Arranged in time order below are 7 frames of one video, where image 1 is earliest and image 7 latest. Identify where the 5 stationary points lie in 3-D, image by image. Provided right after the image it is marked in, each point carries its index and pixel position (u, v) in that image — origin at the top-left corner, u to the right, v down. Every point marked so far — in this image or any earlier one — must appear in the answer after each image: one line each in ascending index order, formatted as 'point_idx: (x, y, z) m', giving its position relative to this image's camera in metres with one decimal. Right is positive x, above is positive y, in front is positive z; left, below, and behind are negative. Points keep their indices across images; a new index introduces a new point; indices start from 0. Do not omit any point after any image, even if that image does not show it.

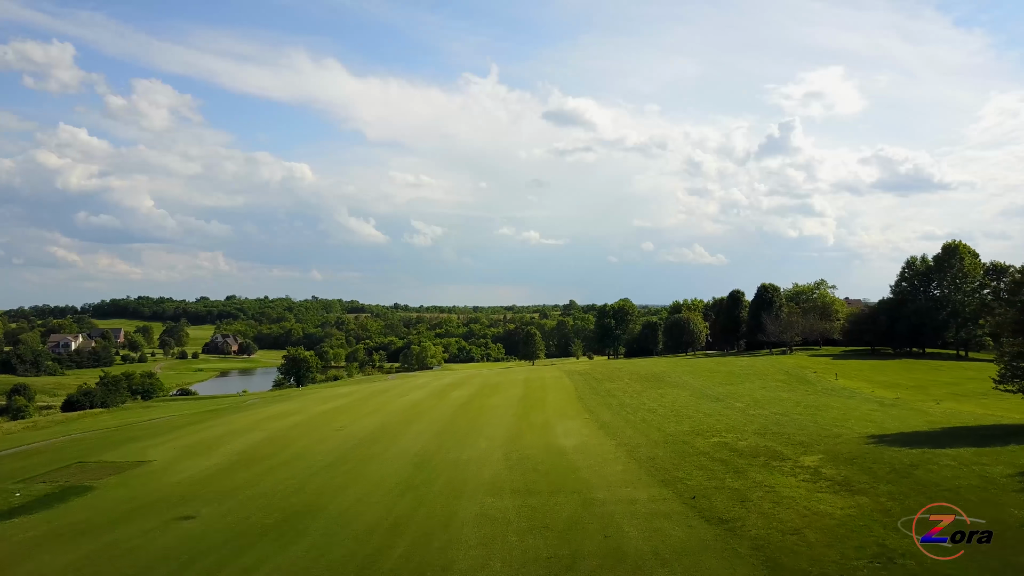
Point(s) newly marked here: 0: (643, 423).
0: (+3.0, -3.1, +19.2) m
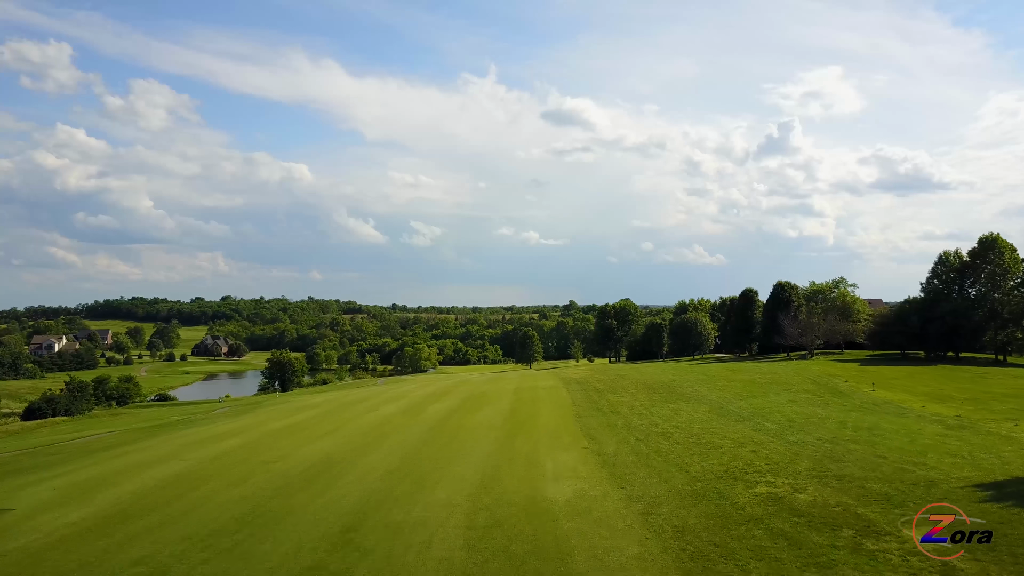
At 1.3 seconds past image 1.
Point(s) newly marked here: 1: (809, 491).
0: (+2.6, -3.0, +14.7) m
1: (+4.1, -2.8, +11.6) m
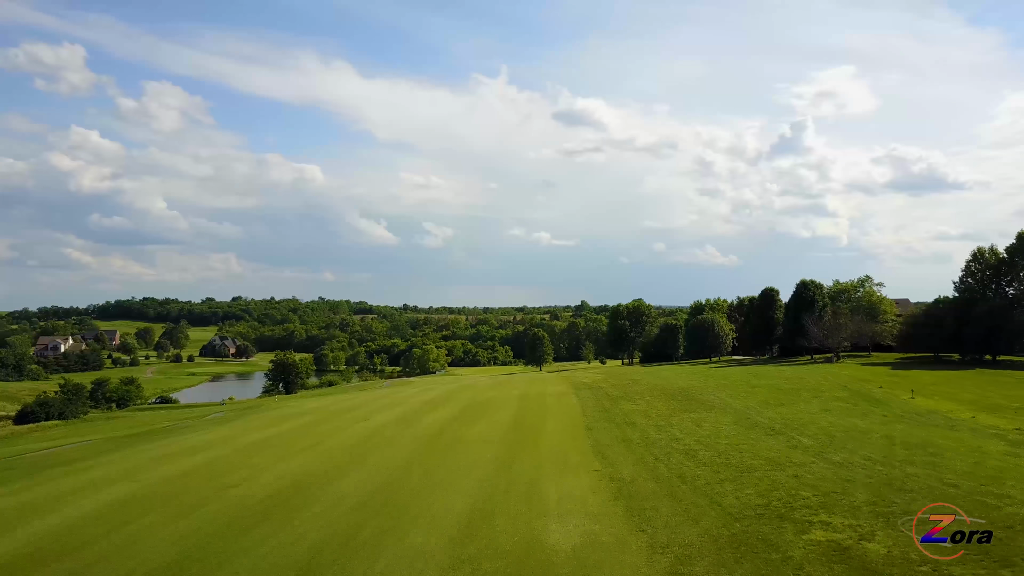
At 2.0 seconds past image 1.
0: (+2.5, -2.9, +12.3) m
1: (+4.0, -2.7, +9.2) m
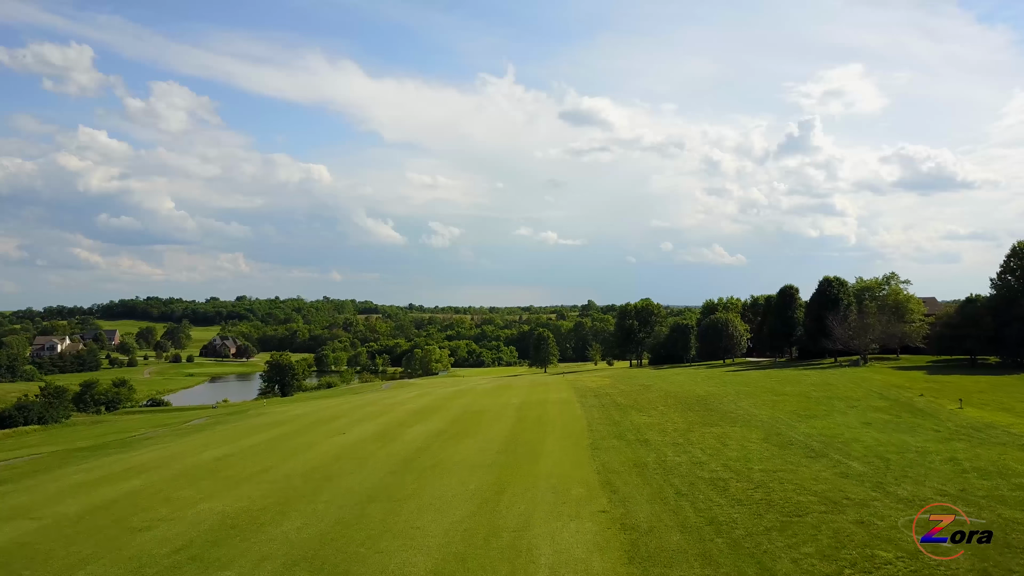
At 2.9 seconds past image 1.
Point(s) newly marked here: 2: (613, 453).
0: (+2.3, -2.8, +9.3) m
1: (+3.8, -2.6, +6.2) m
2: (+2.0, -3.2, +16.6) m
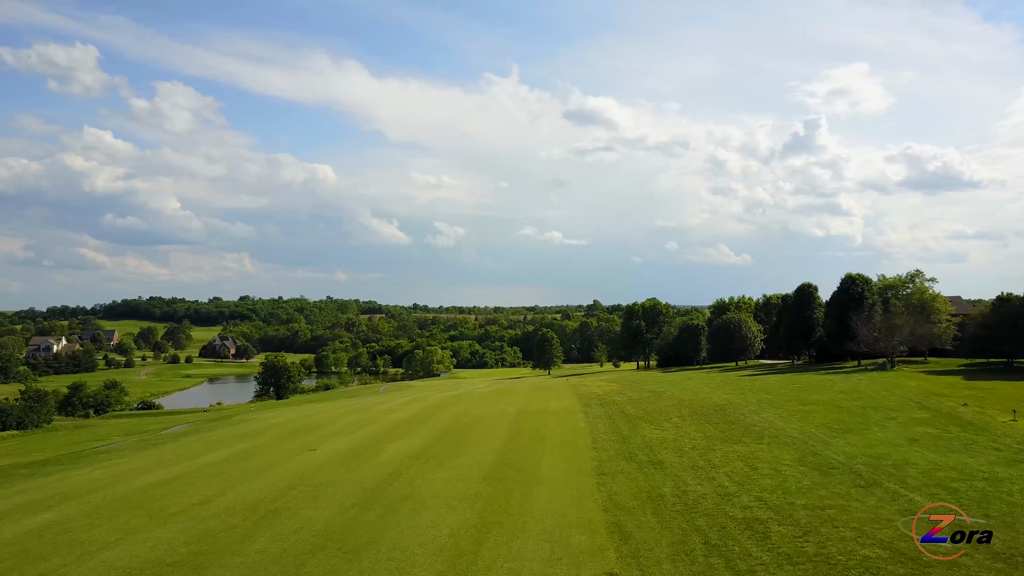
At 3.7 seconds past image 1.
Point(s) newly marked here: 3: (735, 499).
0: (+2.1, -2.7, +6.6) m
1: (+3.6, -2.5, +3.5) m
2: (+1.8, -3.2, +13.9) m
3: (+3.3, -3.1, +12.3) m
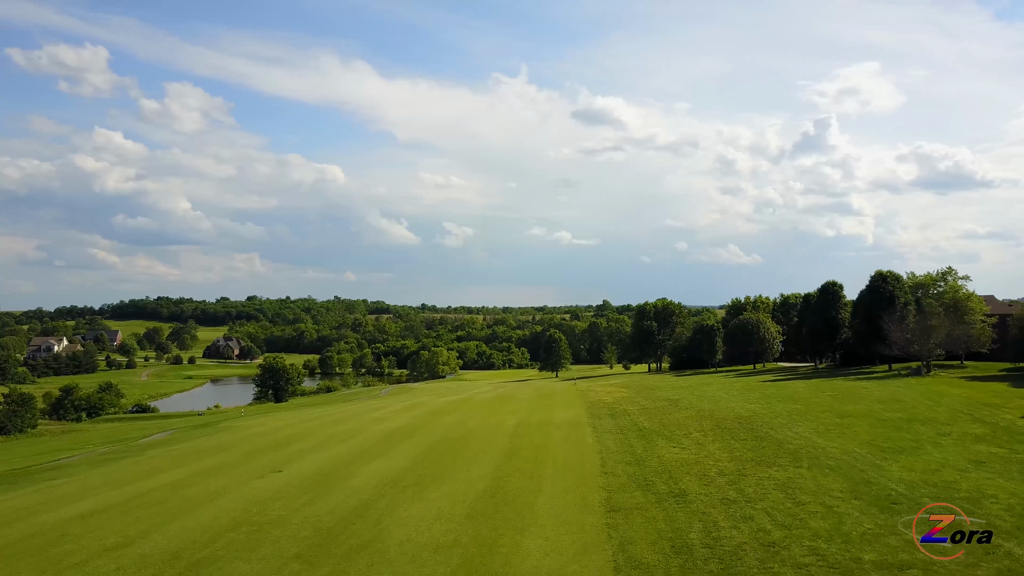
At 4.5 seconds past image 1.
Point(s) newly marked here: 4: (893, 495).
0: (+1.9, -2.7, +4.0) m
1: (+3.3, -2.5, +0.8) m
2: (+1.7, -3.1, +11.2) m
3: (+3.1, -3.0, +9.6) m
4: (+5.7, -3.1, +12.4) m
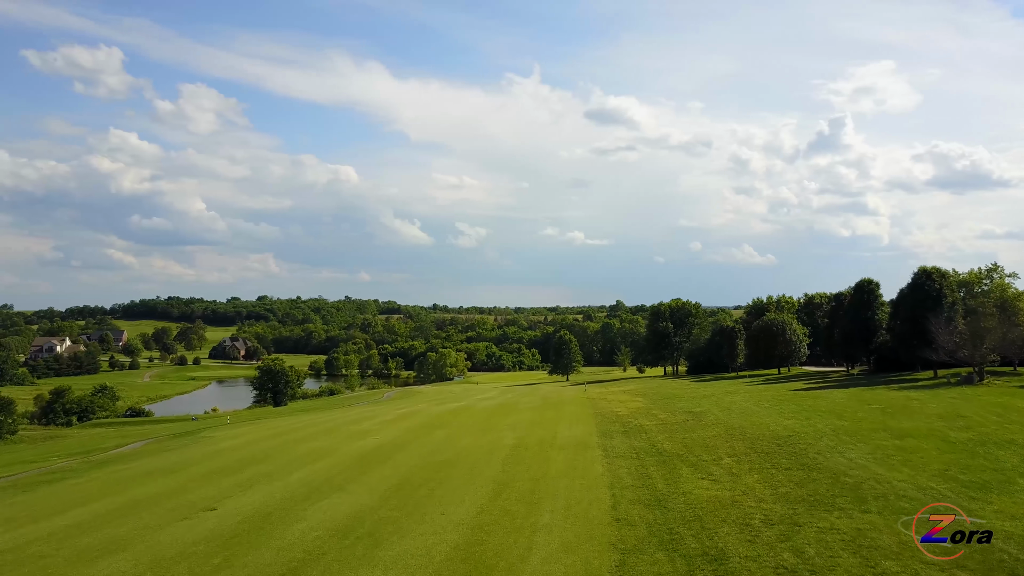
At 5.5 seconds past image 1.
0: (+1.5, -2.6, +0.7) m
1: (+2.9, -2.4, -2.5) m
2: (+1.4, -3.0, +7.9) m
3: (+2.9, -2.9, +6.3) m
4: (+5.5, -3.0, +9.0) m
